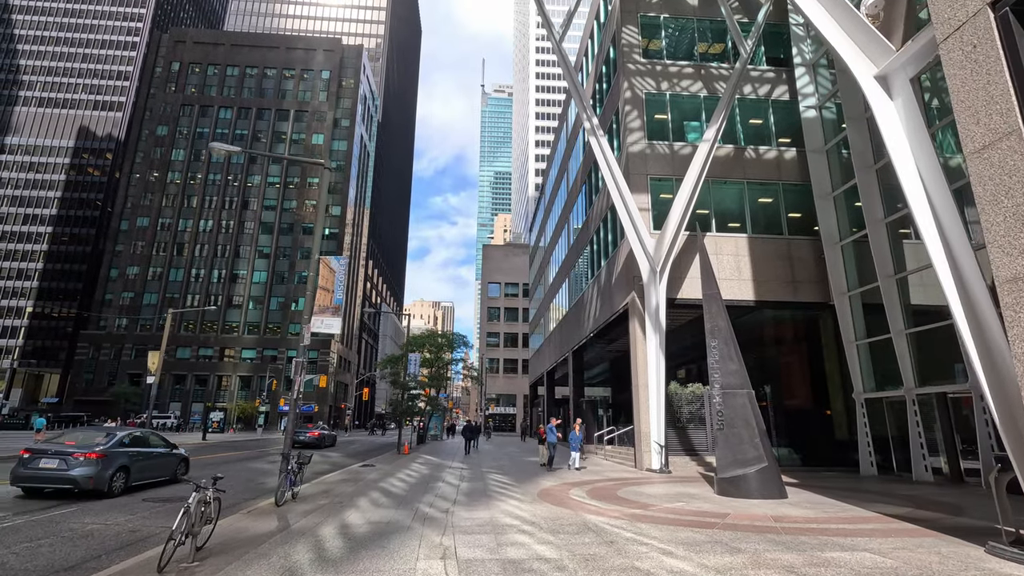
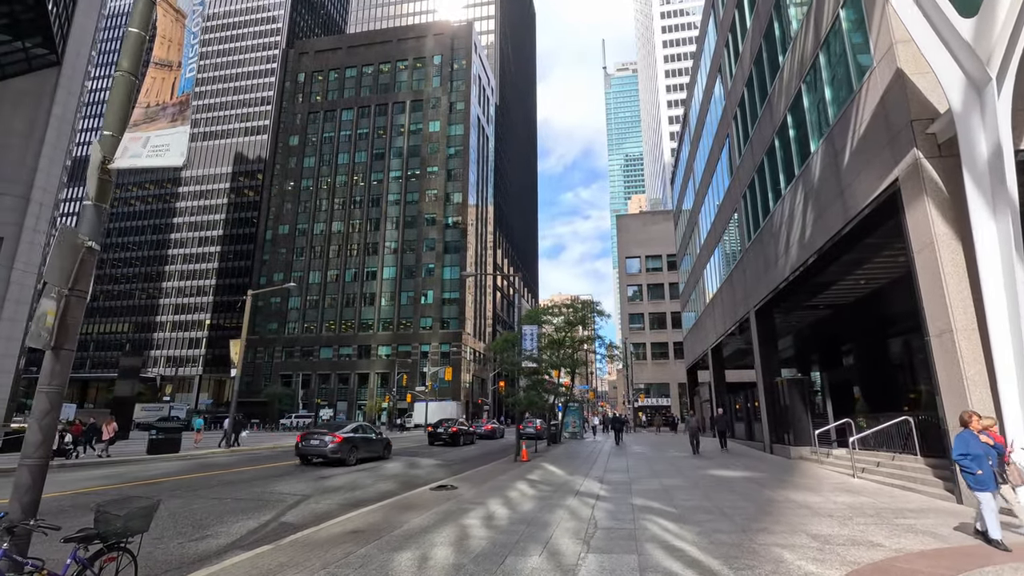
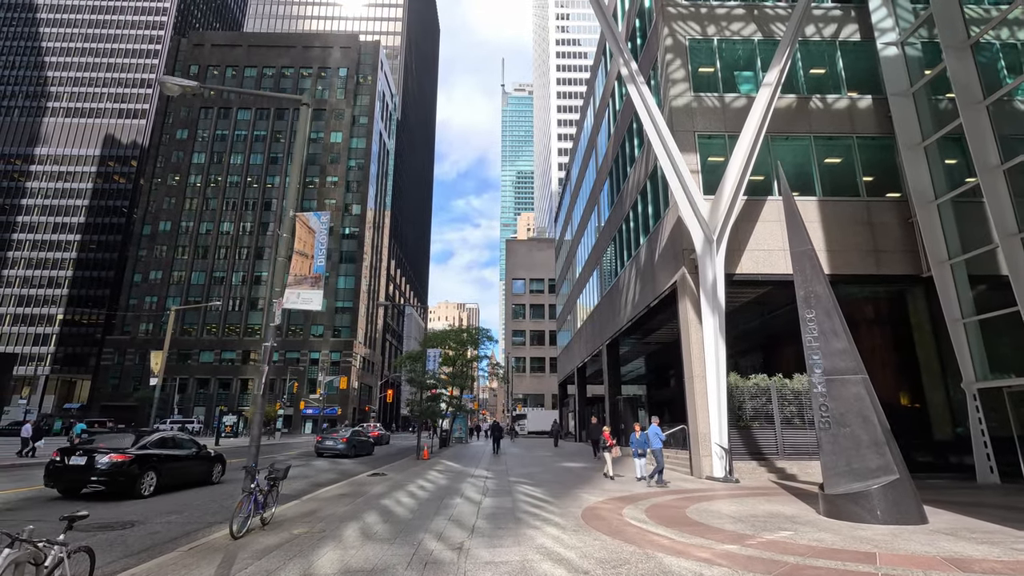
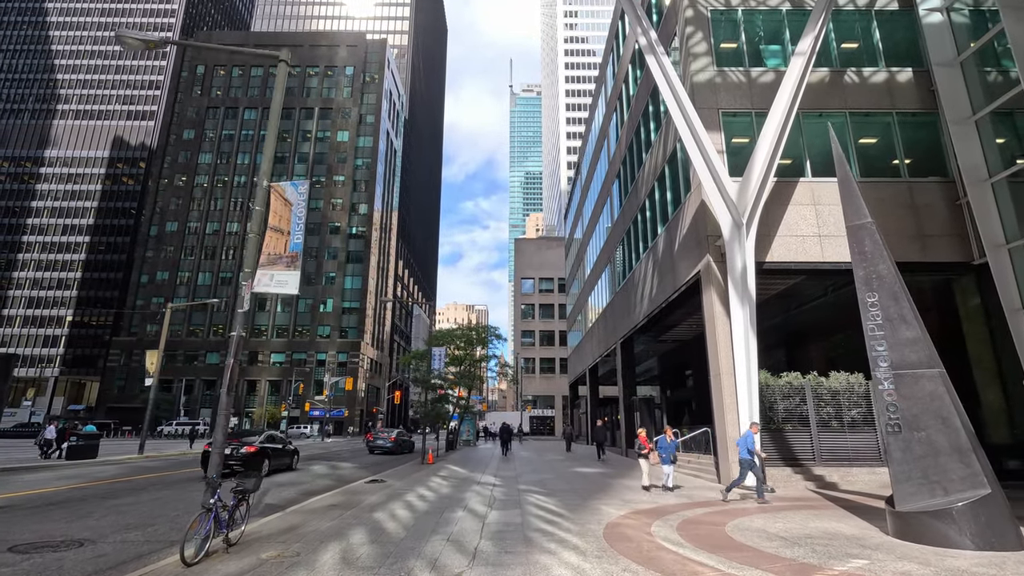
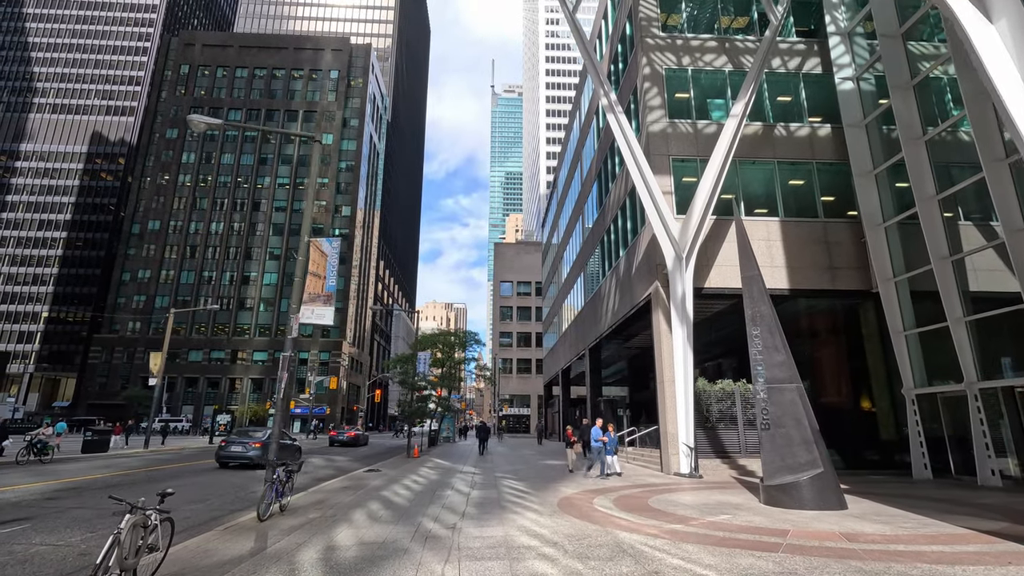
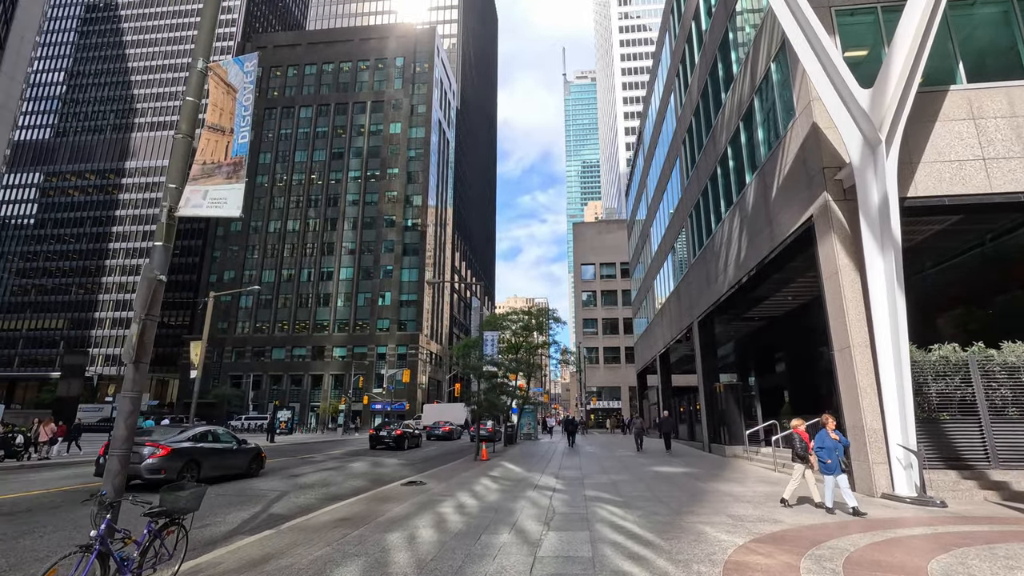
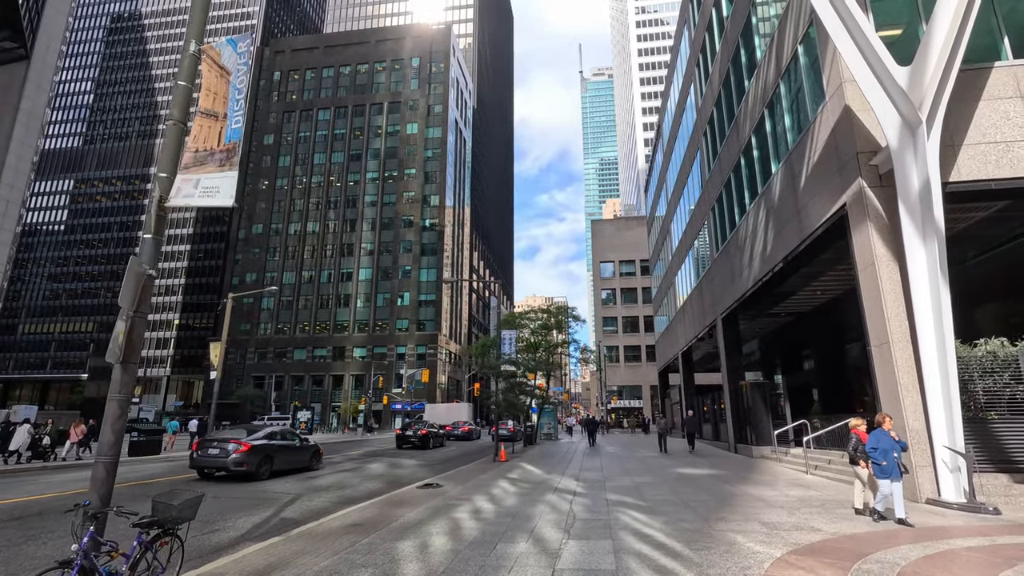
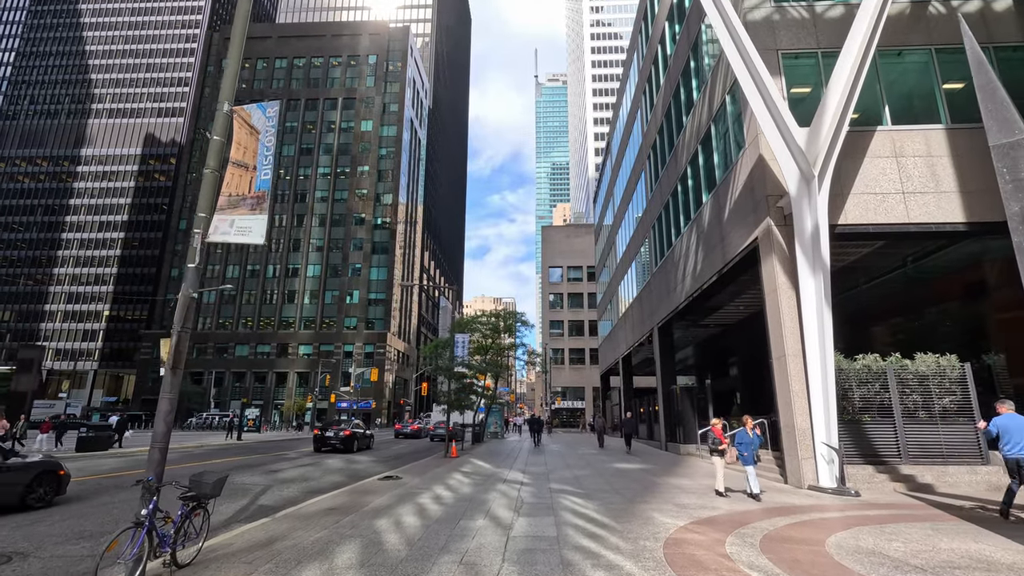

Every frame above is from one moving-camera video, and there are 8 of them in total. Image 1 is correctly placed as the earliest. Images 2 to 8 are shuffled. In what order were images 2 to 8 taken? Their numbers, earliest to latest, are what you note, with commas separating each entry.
5, 3, 4, 8, 6, 7, 2
